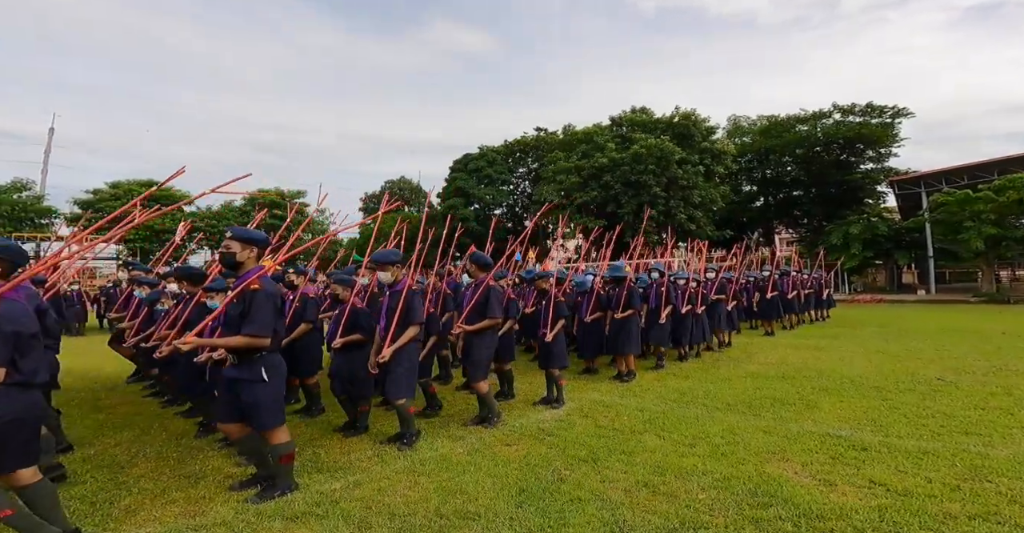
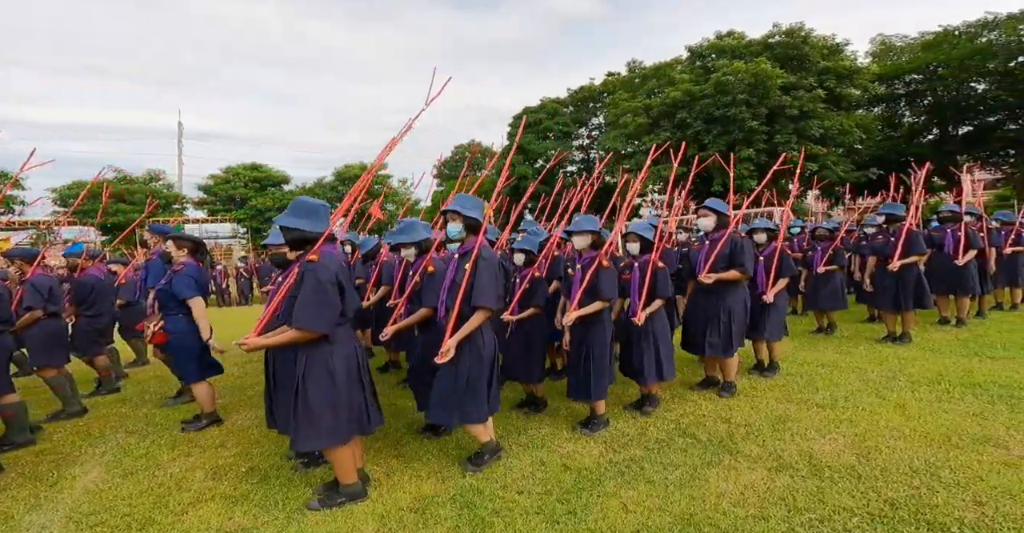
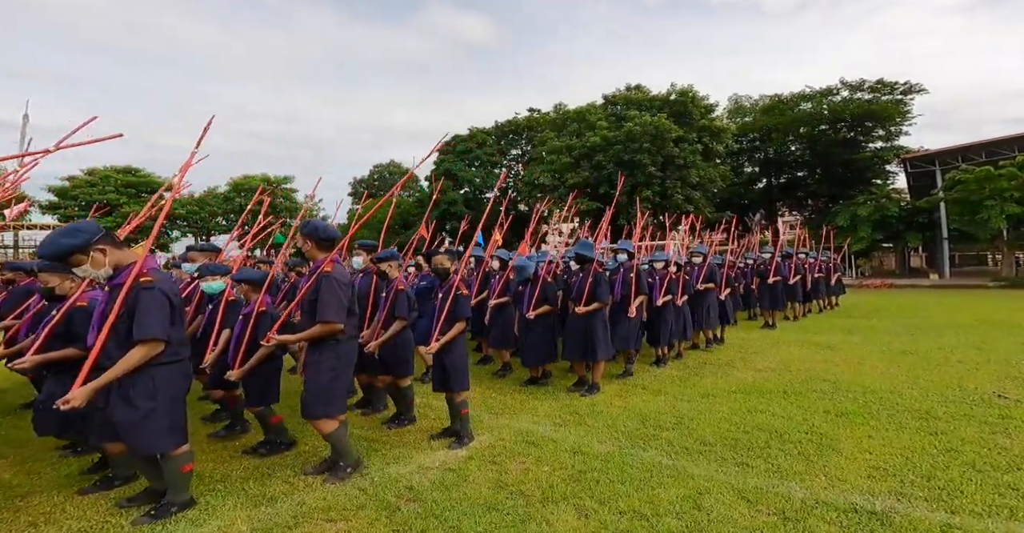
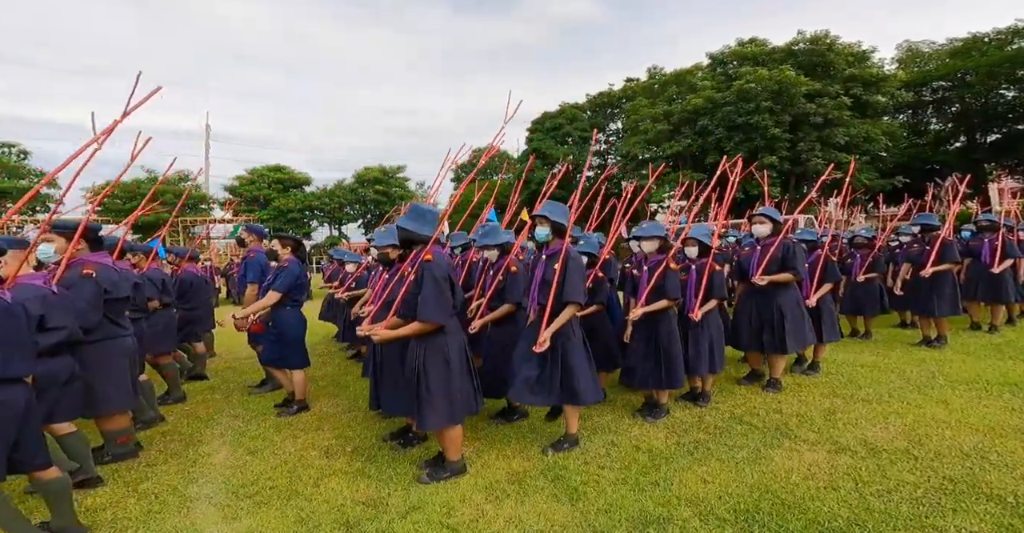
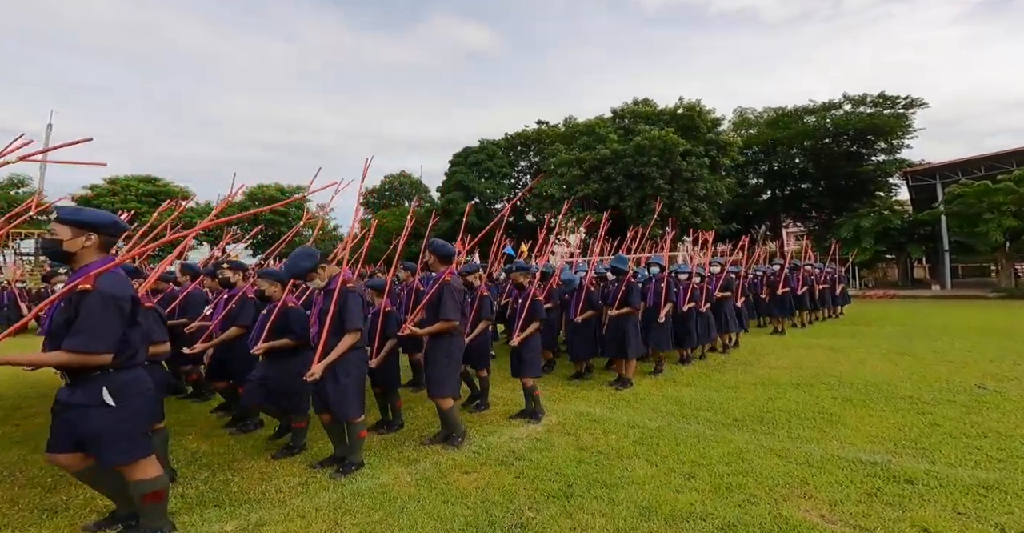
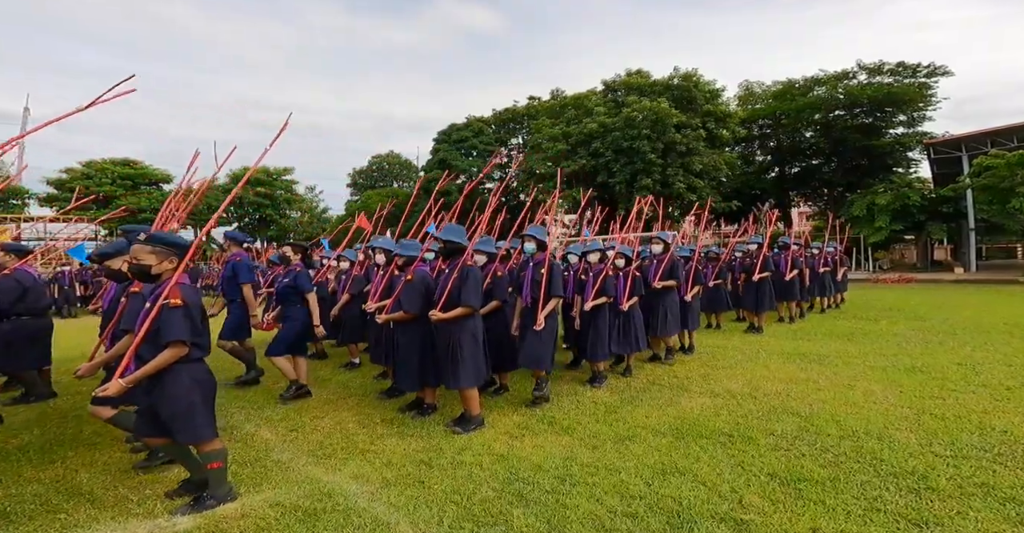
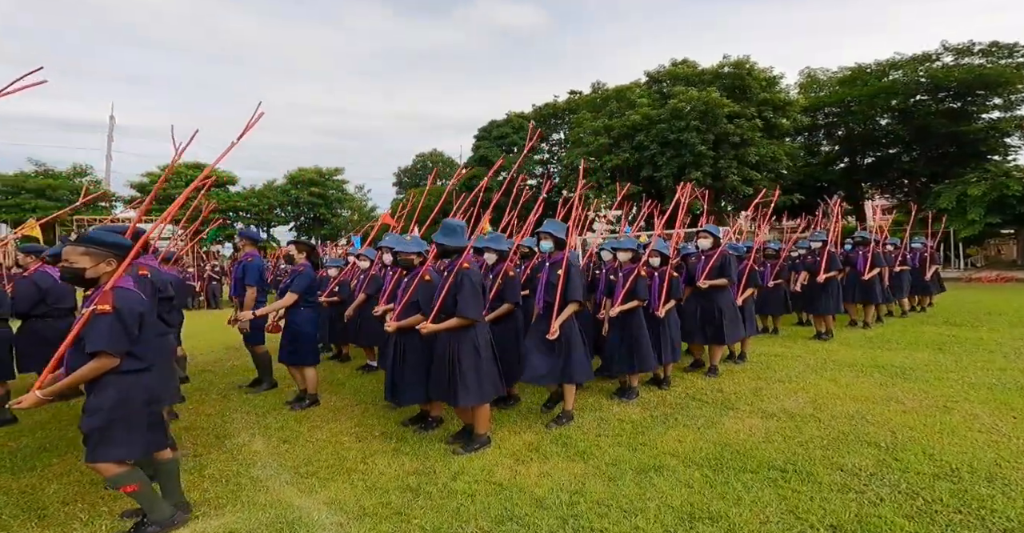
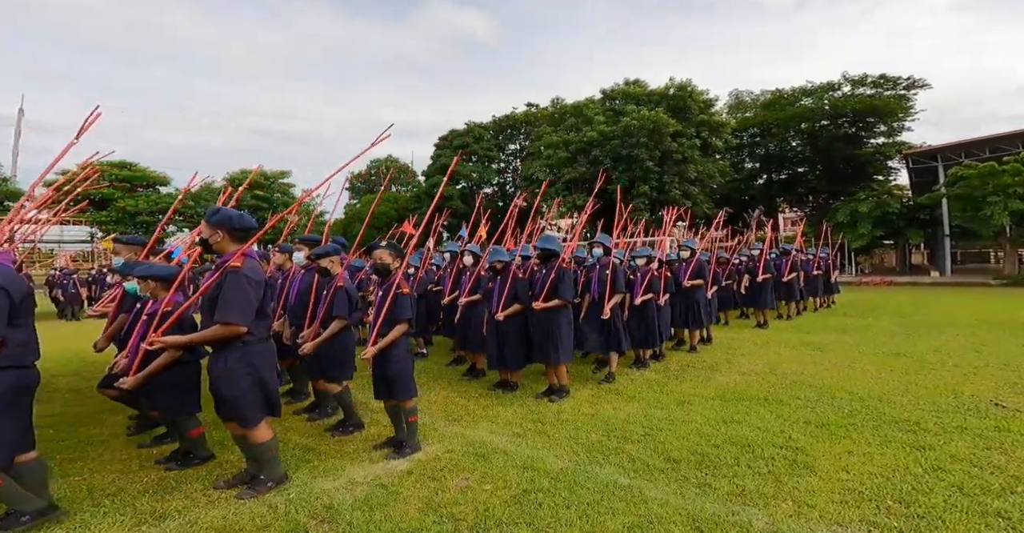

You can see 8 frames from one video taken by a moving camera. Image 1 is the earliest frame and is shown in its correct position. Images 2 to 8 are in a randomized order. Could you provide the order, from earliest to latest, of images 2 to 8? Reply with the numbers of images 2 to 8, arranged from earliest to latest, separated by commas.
5, 3, 8, 6, 7, 4, 2
